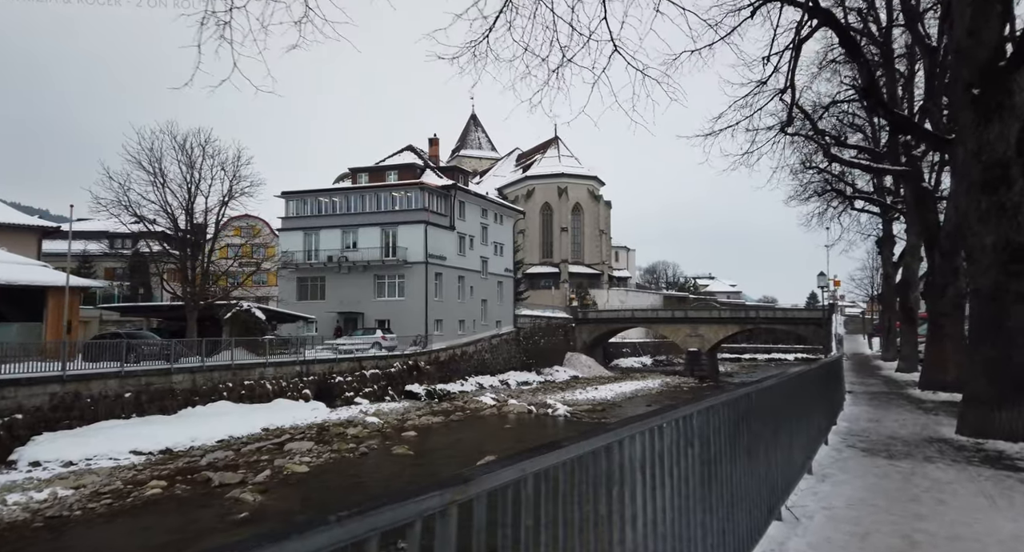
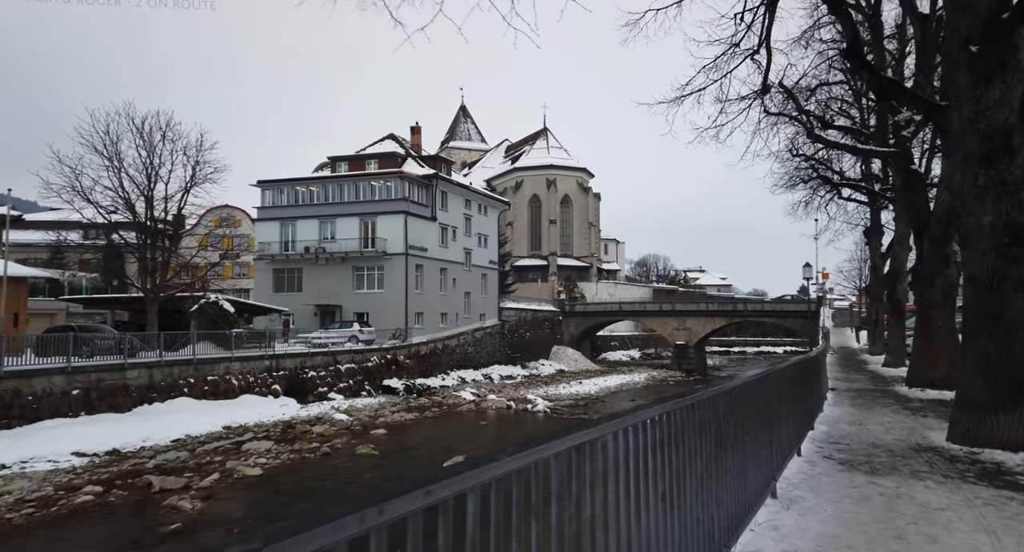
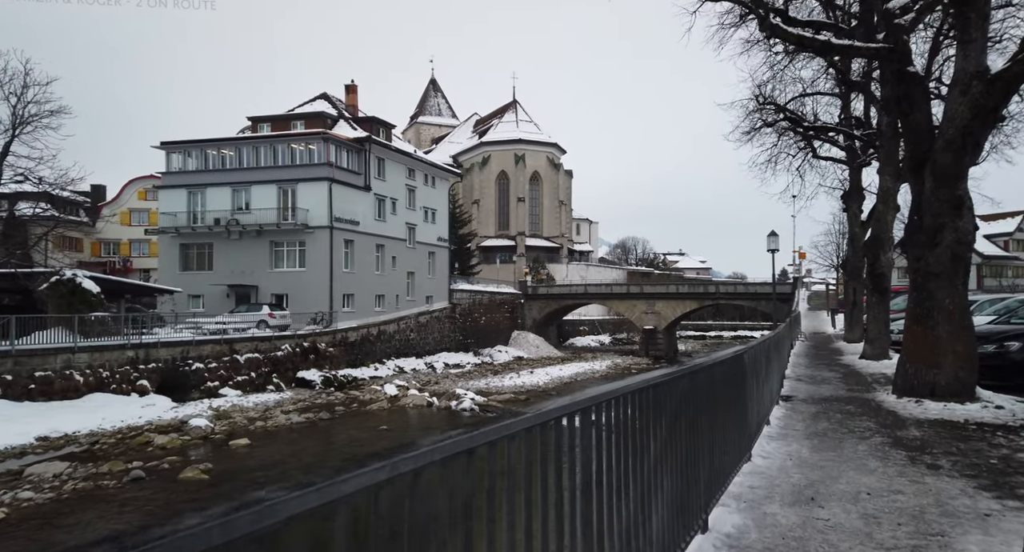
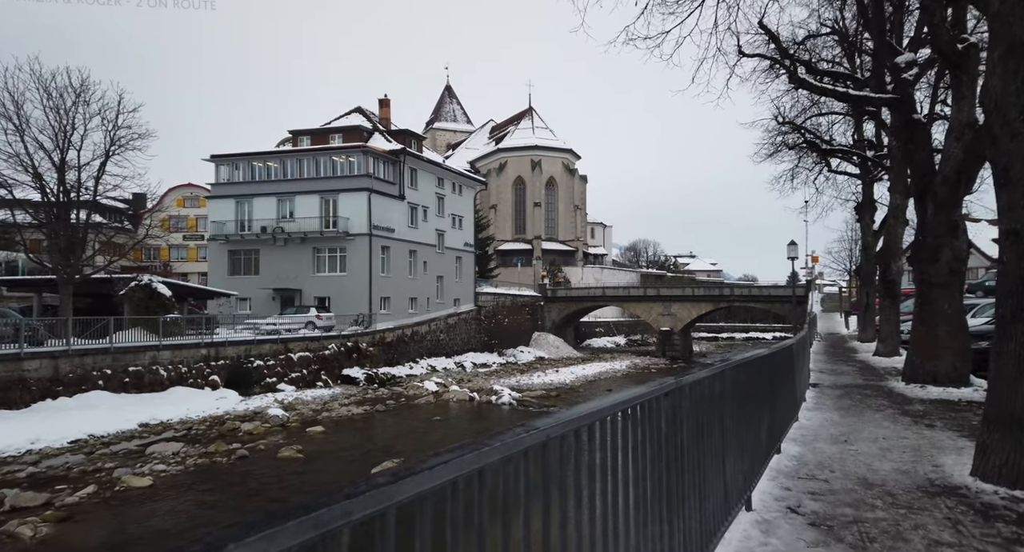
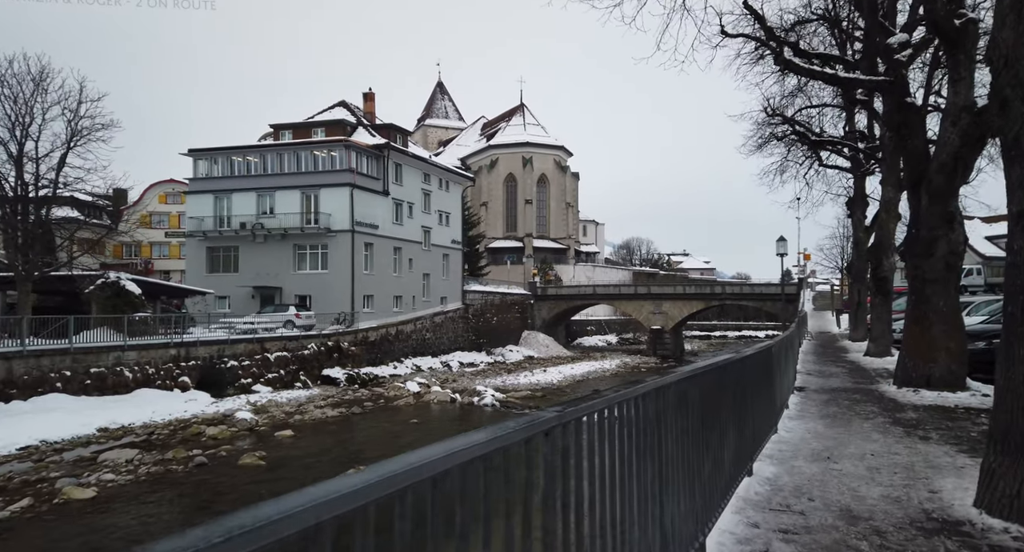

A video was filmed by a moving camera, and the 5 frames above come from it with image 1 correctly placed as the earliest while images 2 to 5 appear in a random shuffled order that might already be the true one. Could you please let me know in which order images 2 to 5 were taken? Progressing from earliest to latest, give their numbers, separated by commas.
2, 4, 5, 3
